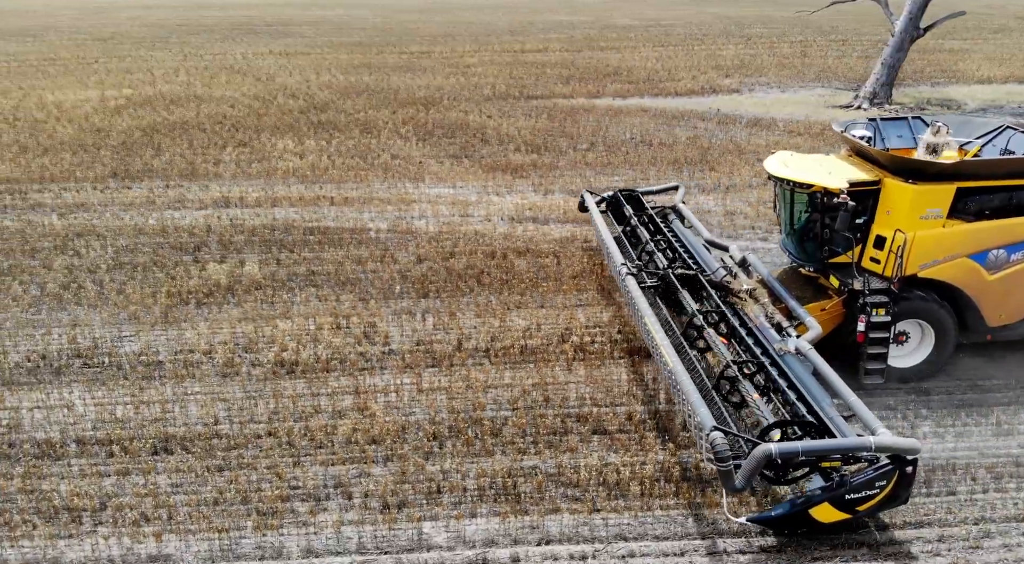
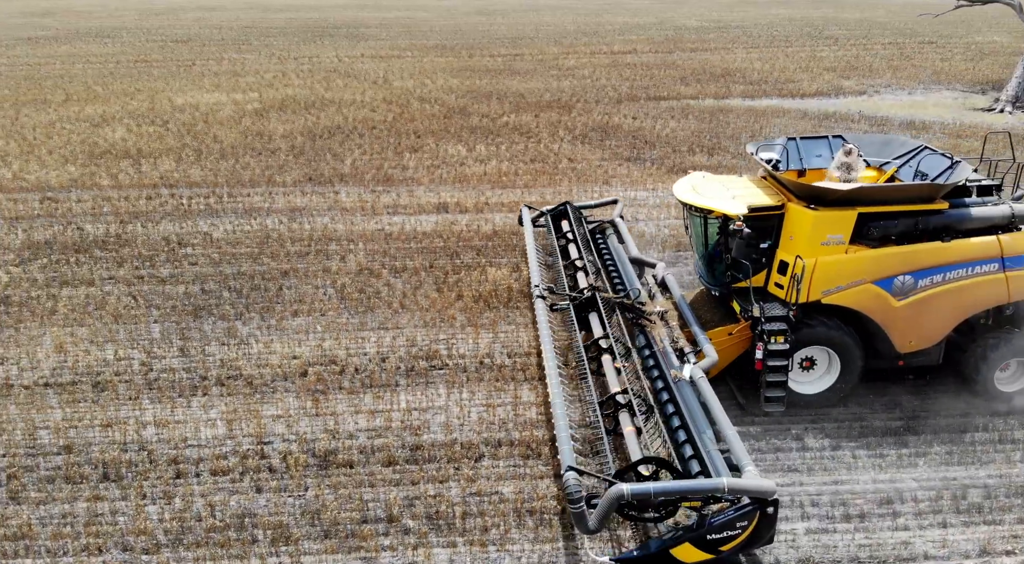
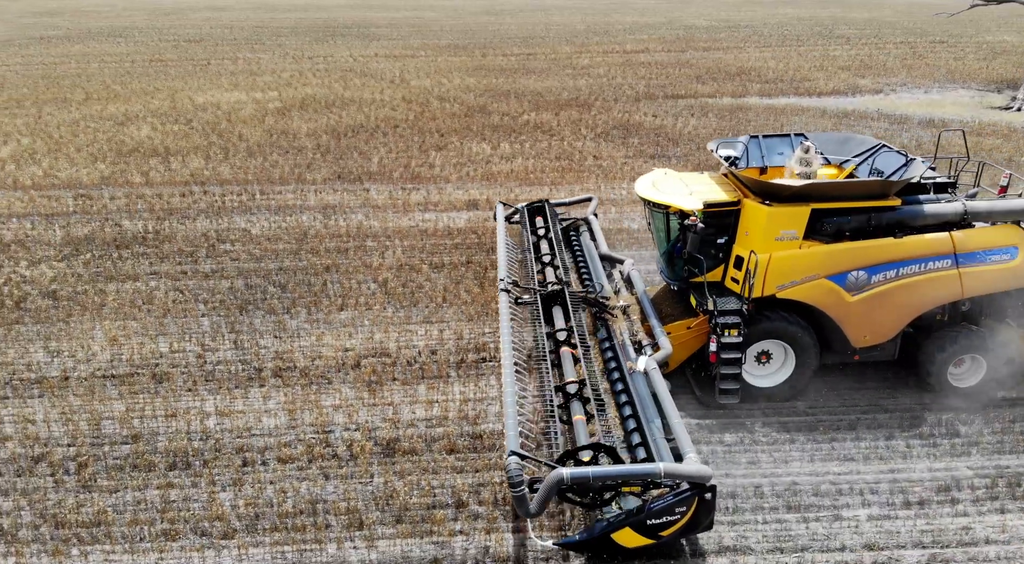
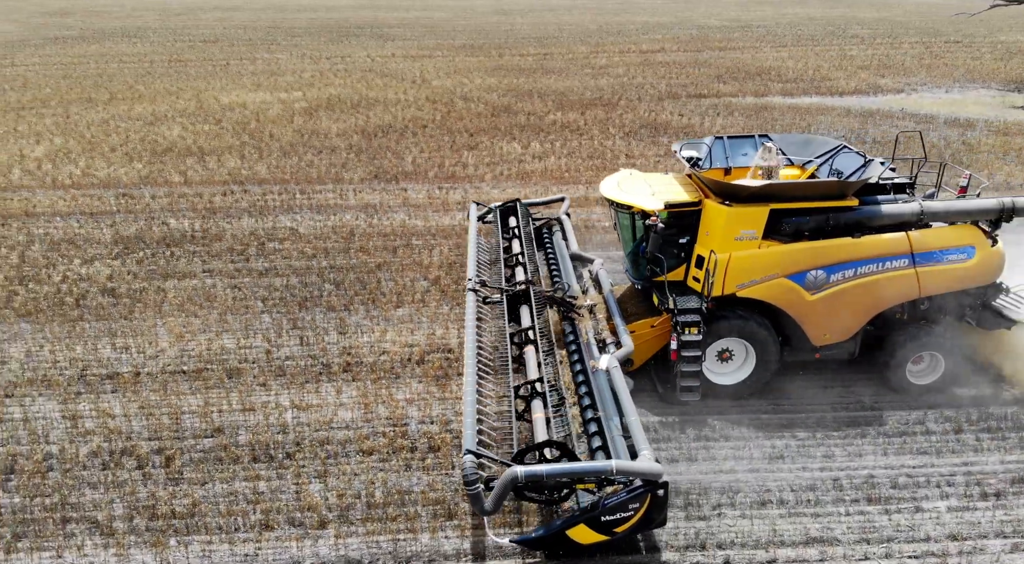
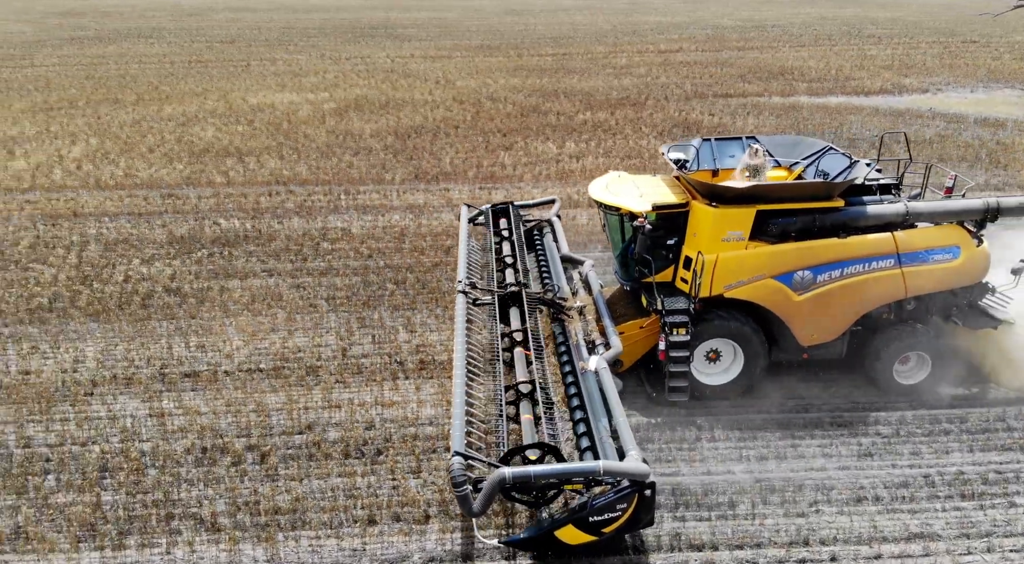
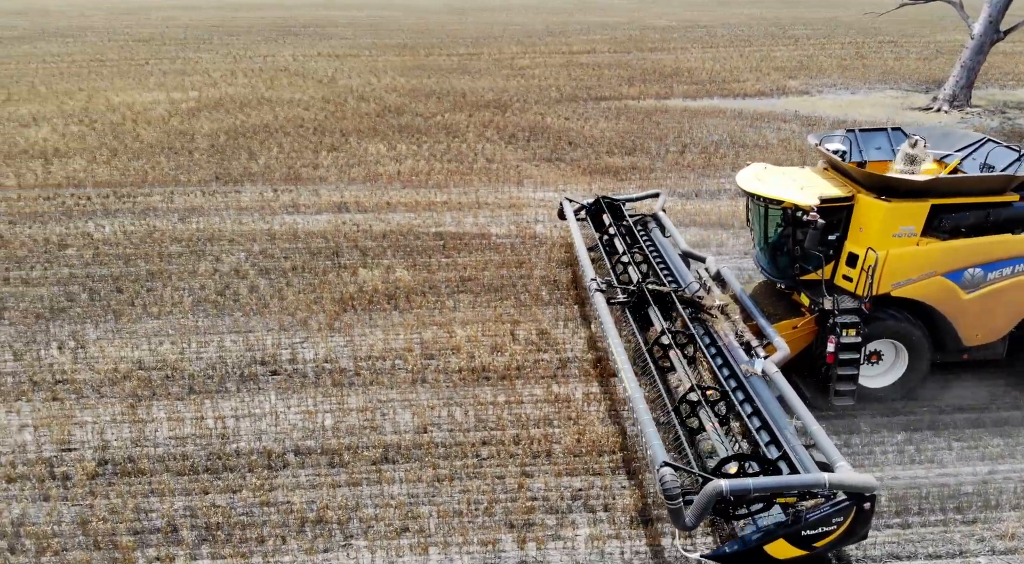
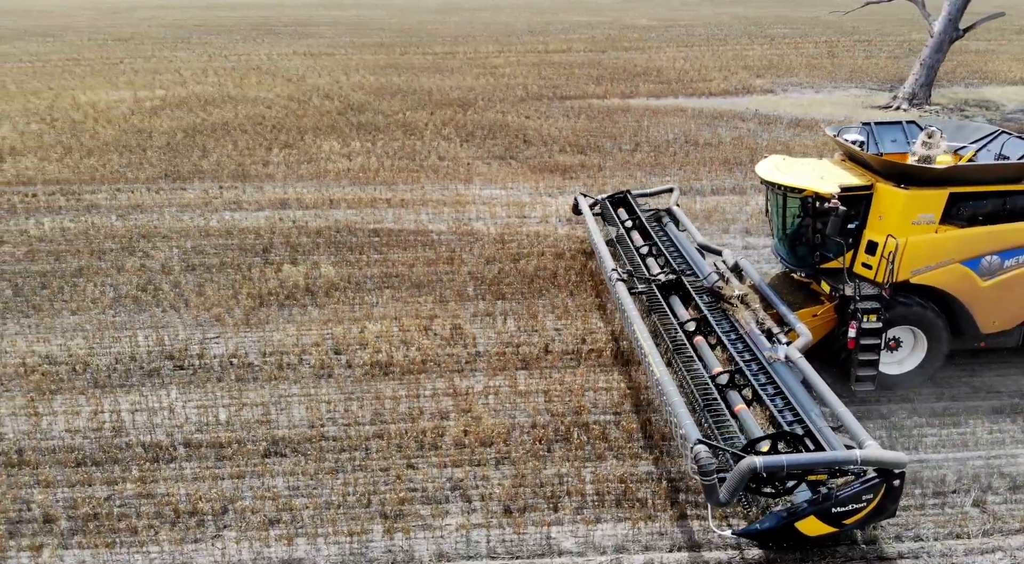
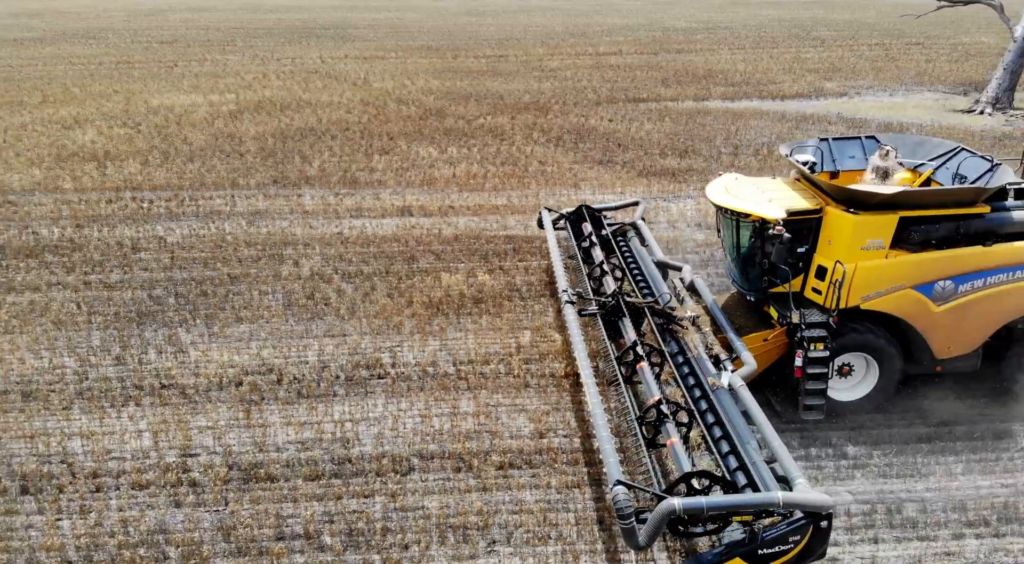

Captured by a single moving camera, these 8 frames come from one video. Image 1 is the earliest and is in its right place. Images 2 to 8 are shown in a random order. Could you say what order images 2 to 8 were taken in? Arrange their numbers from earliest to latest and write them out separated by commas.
7, 6, 8, 2, 3, 4, 5
